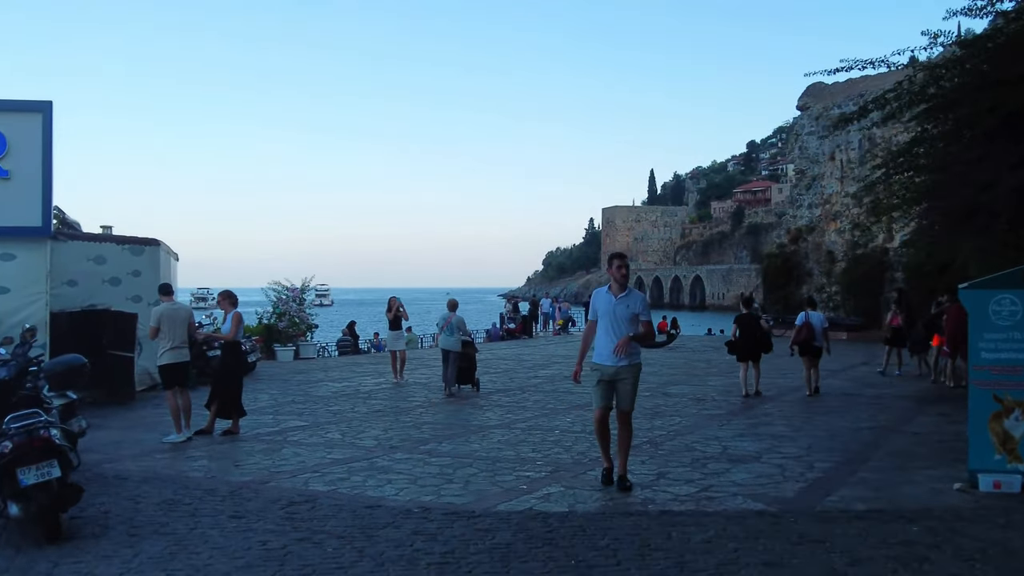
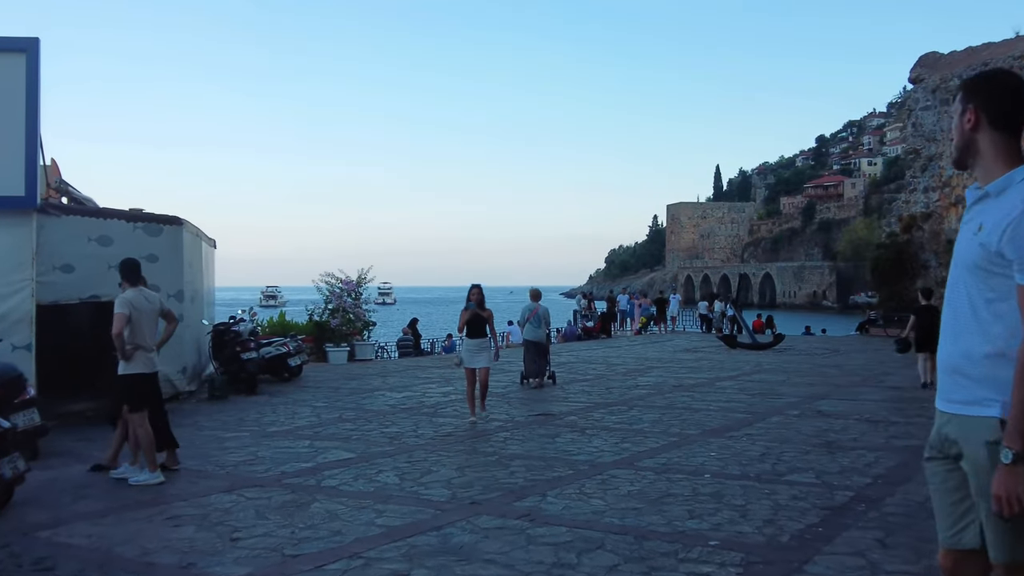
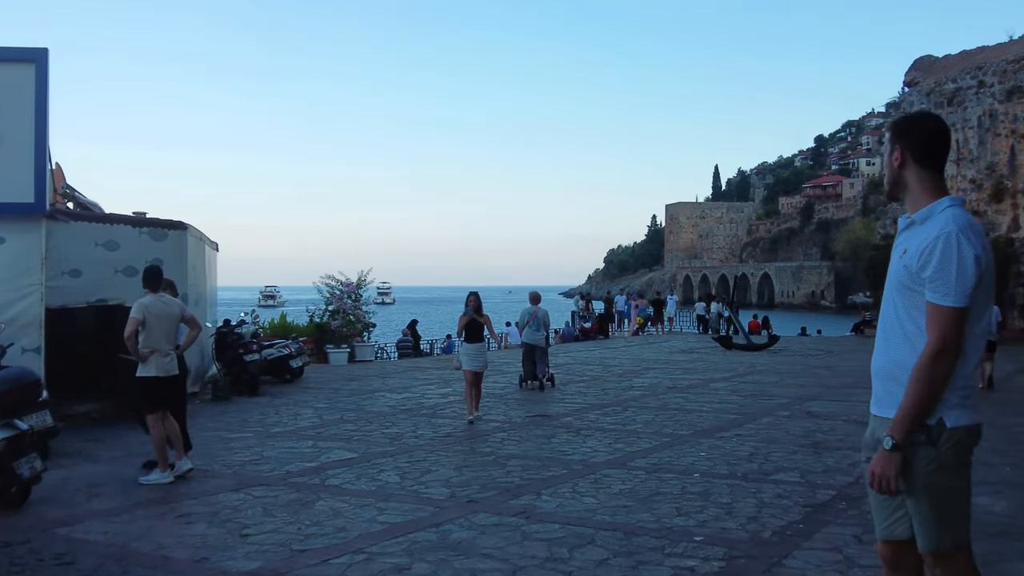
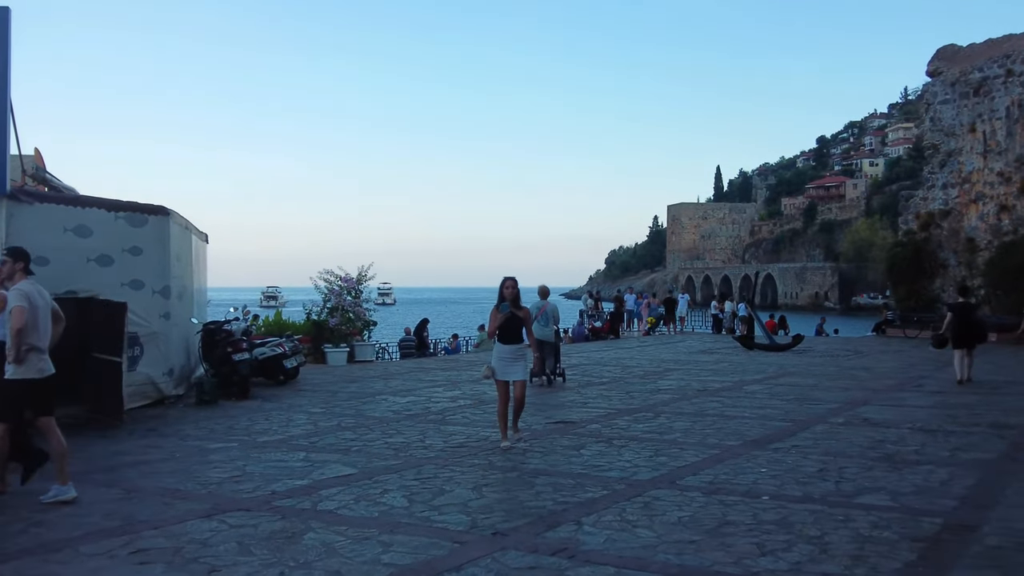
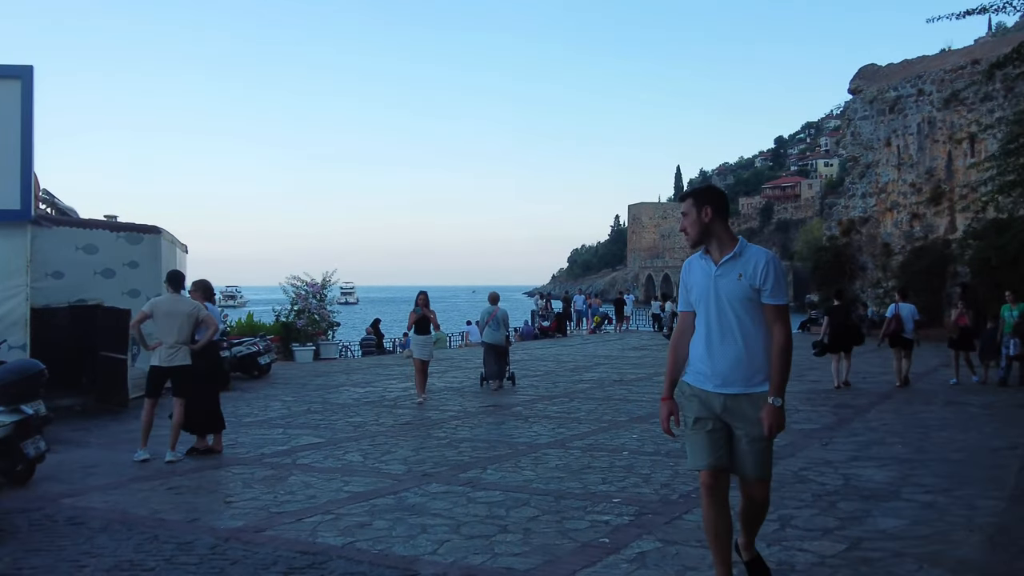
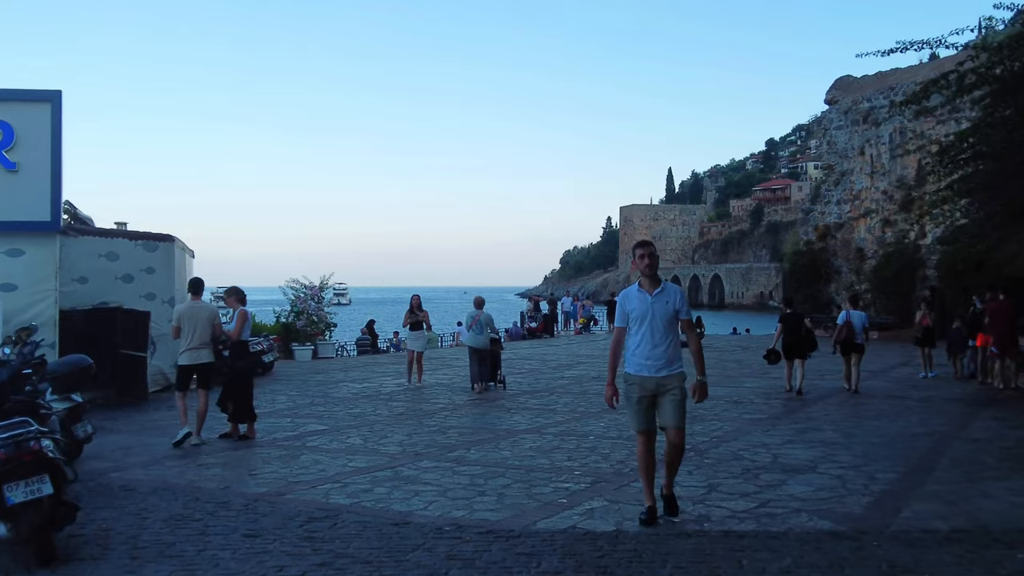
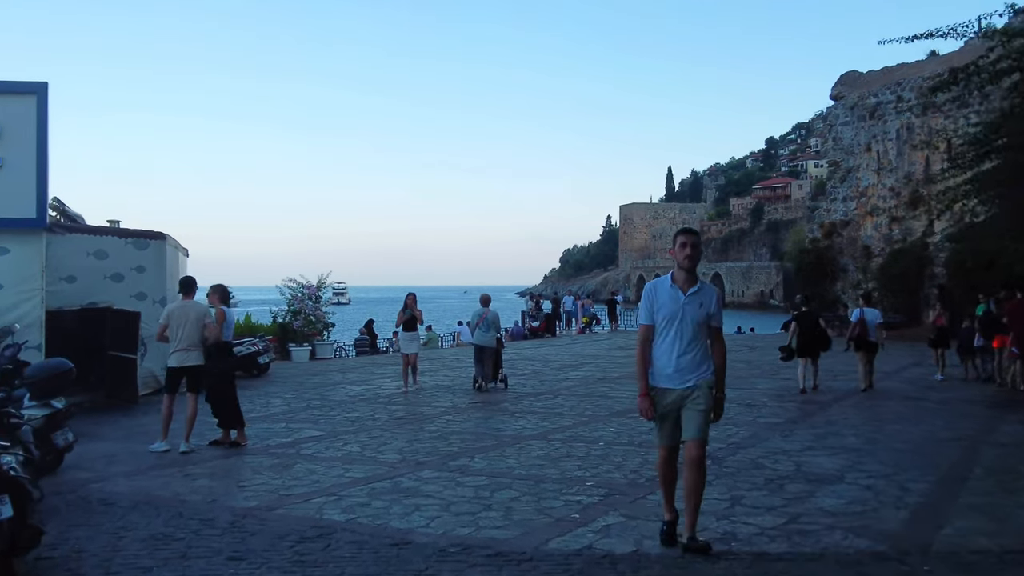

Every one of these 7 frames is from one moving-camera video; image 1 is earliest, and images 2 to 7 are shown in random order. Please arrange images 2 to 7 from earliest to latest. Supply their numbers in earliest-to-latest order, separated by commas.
6, 7, 5, 3, 2, 4
